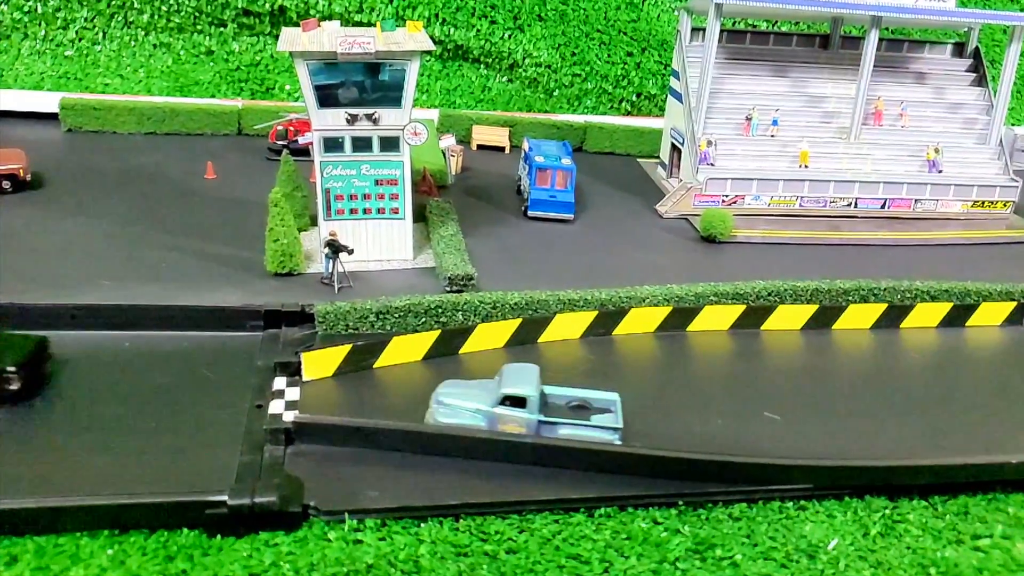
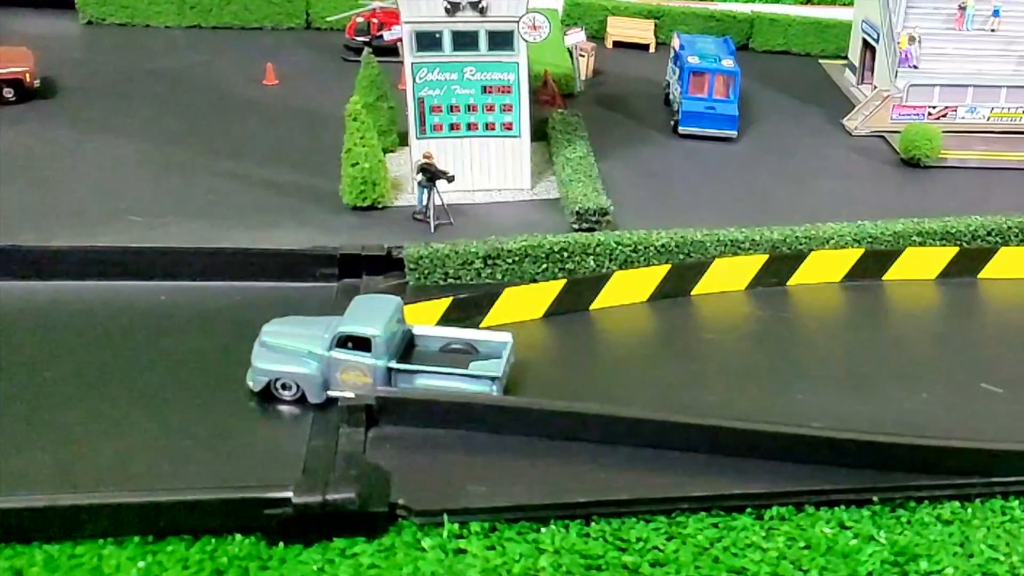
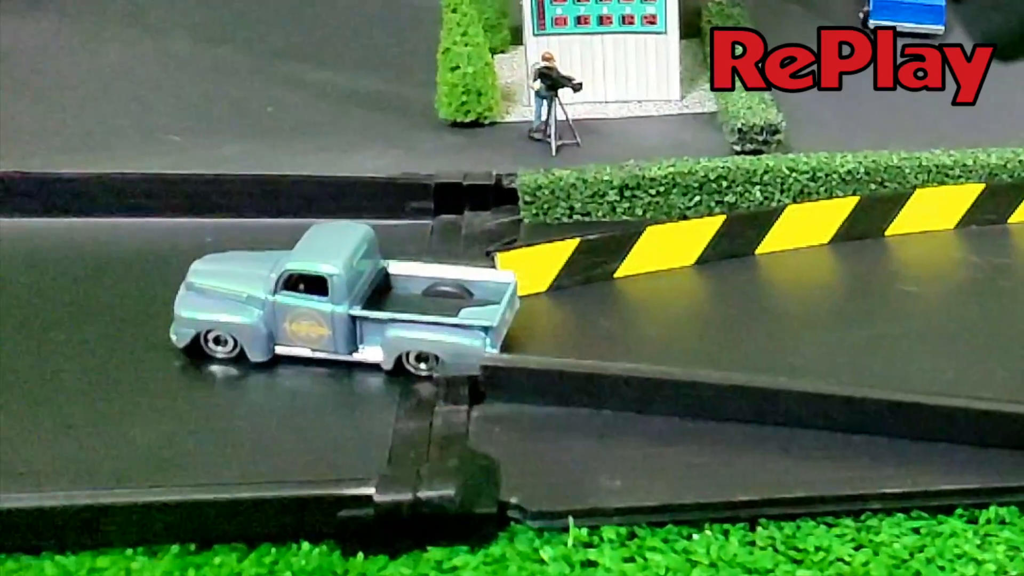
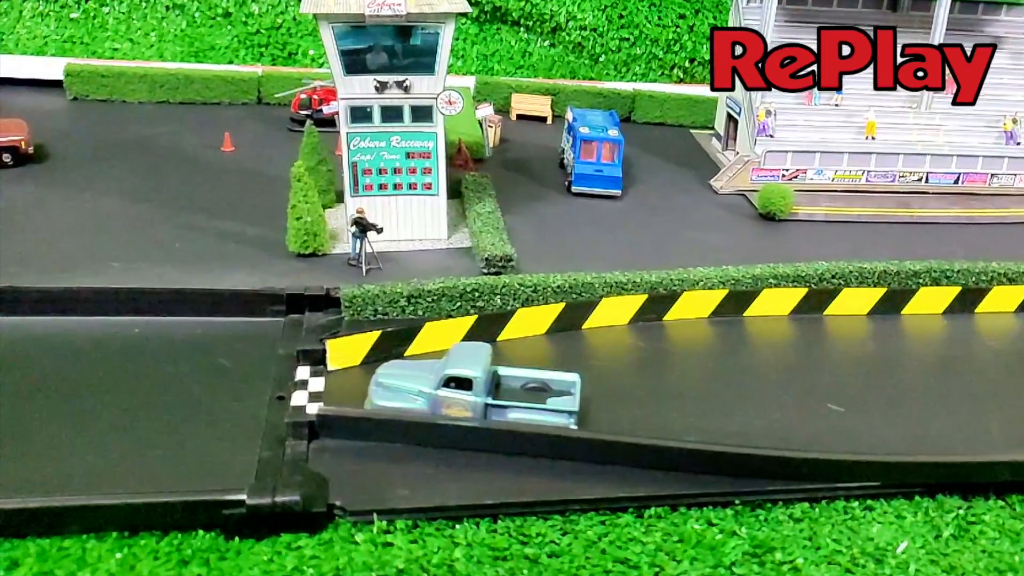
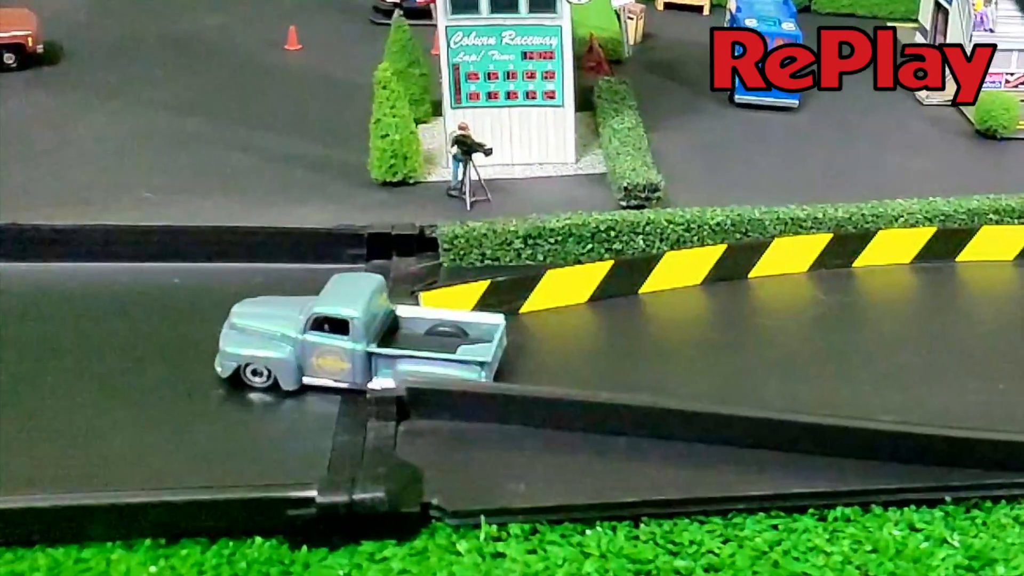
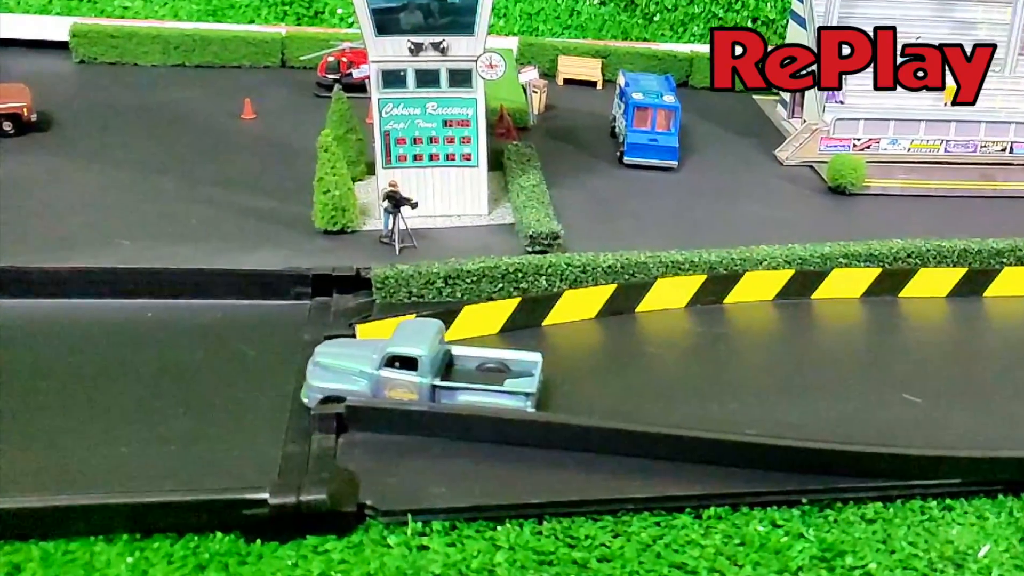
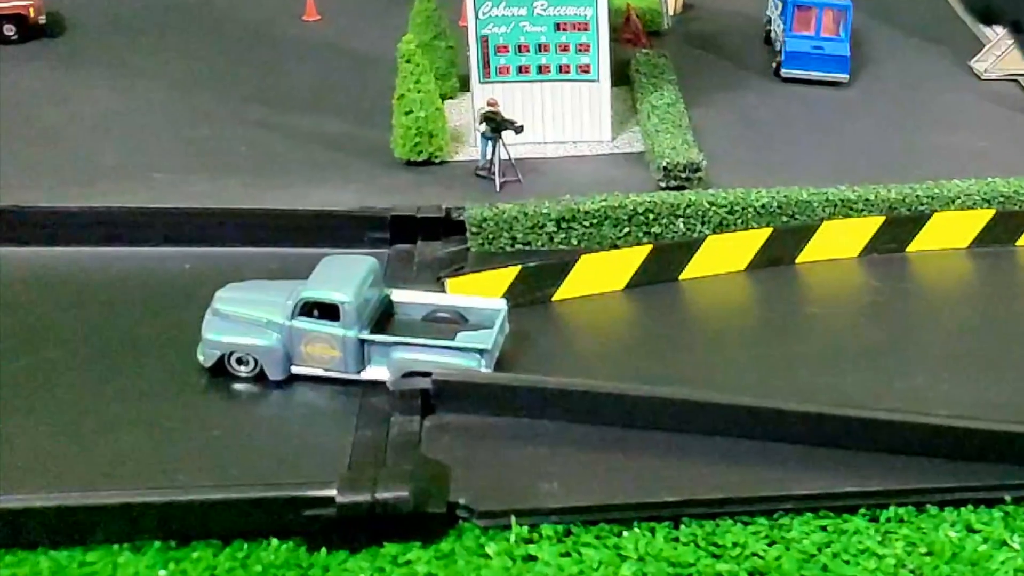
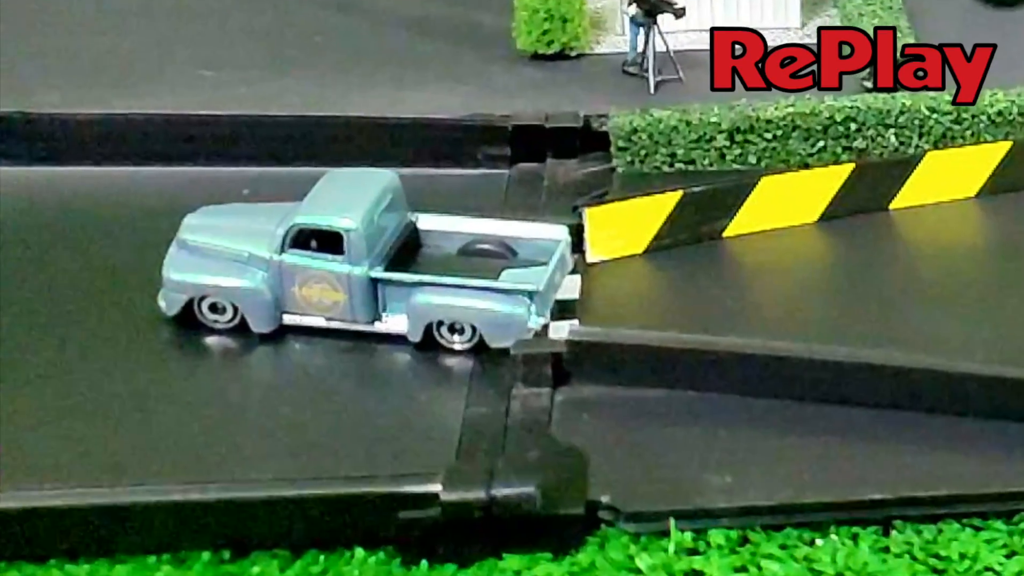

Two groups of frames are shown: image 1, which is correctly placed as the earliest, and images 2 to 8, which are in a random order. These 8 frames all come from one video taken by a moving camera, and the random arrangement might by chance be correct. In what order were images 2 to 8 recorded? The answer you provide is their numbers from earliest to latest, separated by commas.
4, 6, 2, 5, 7, 3, 8
